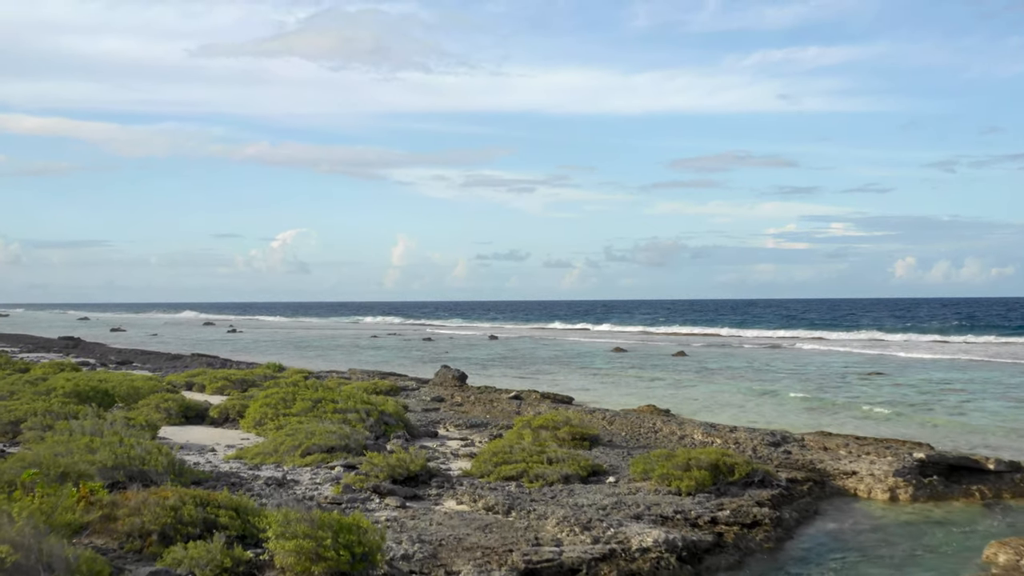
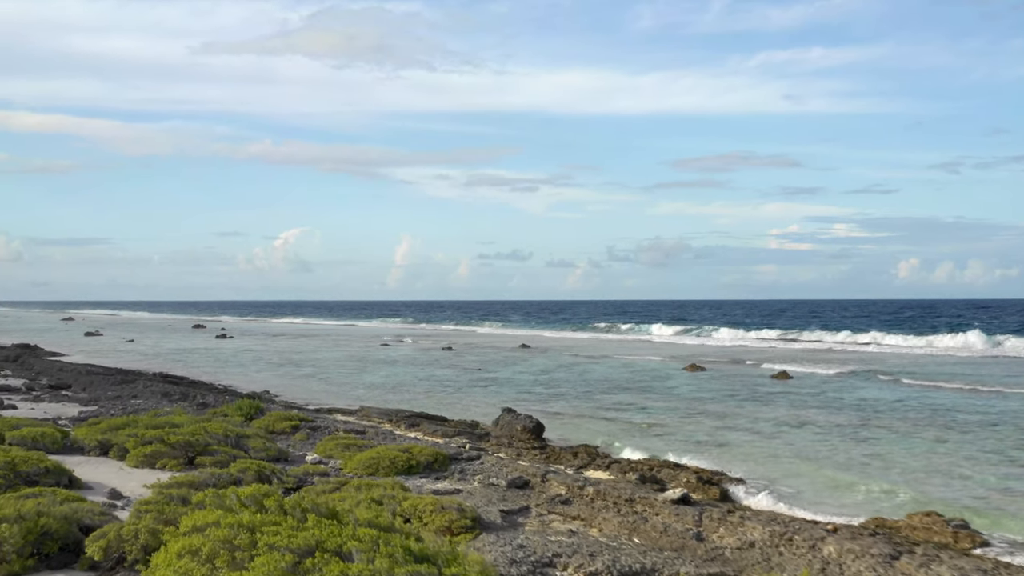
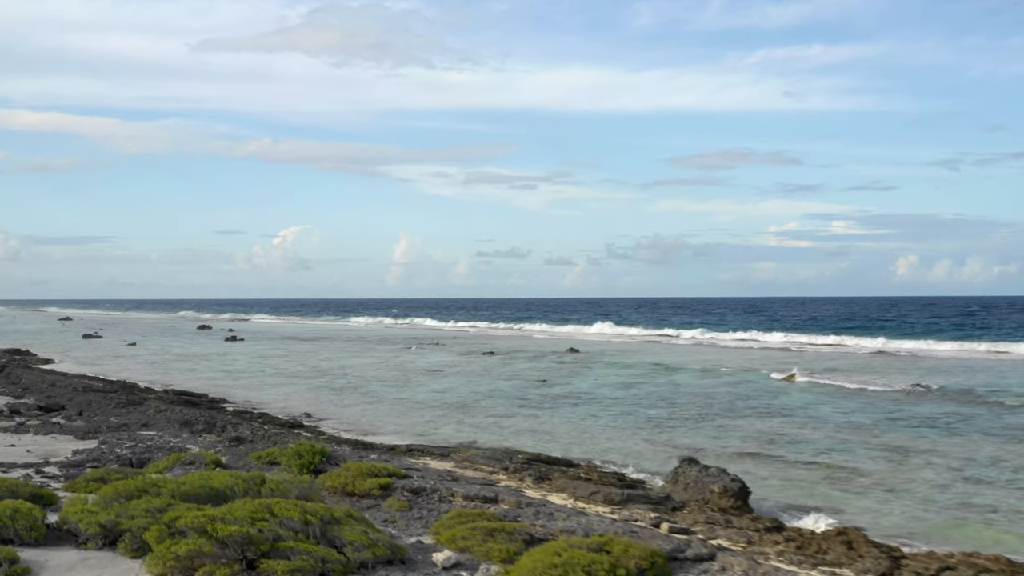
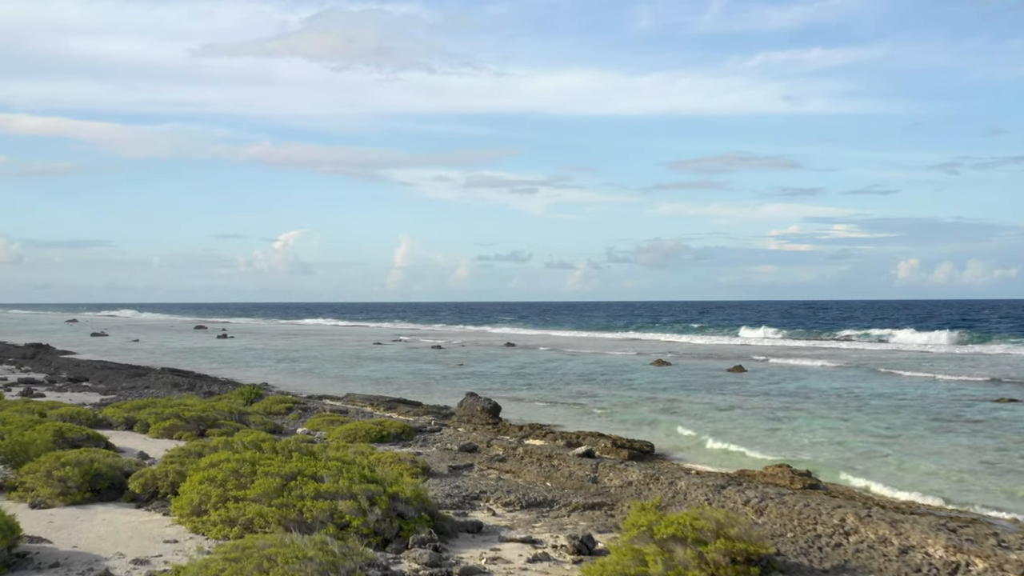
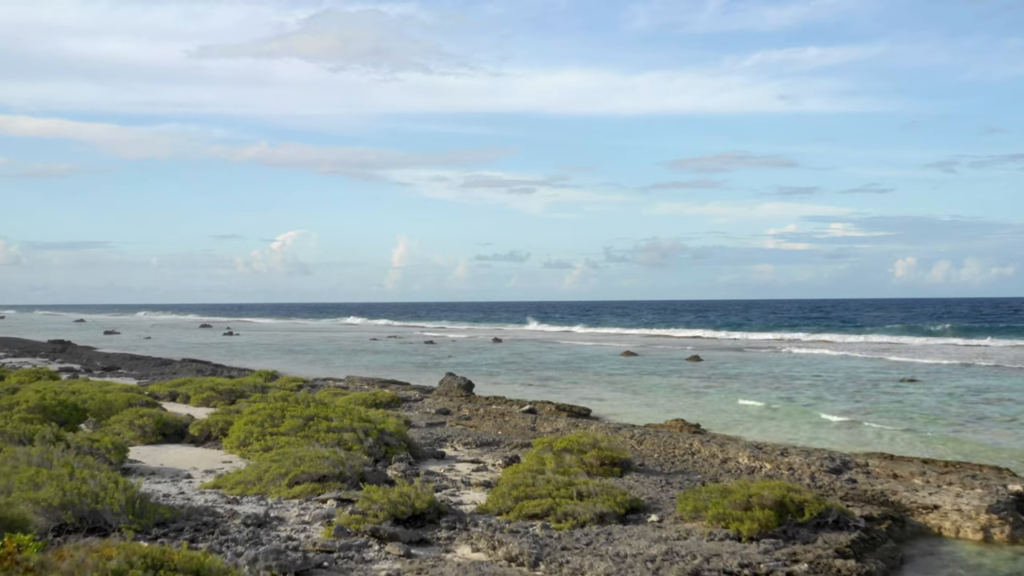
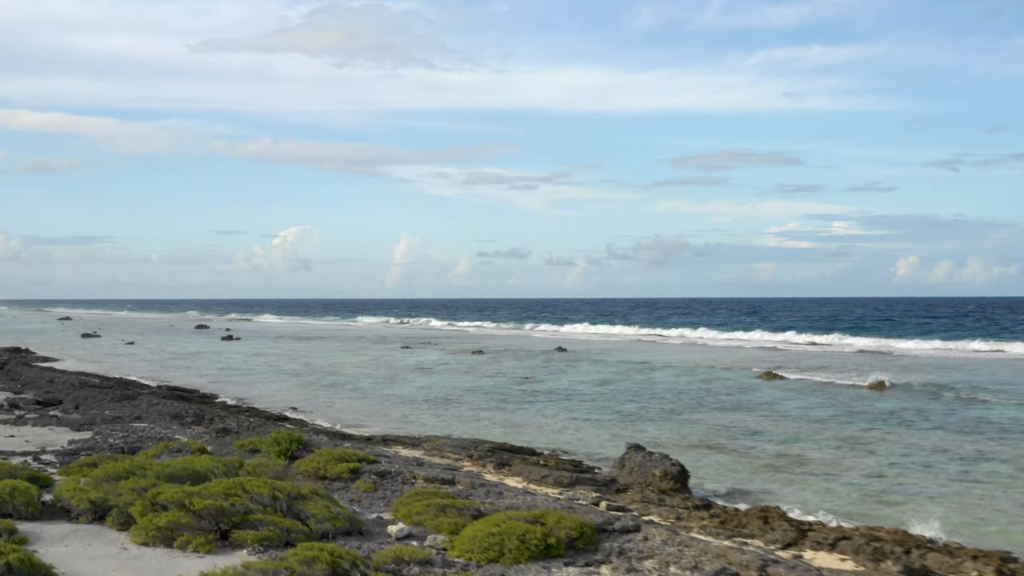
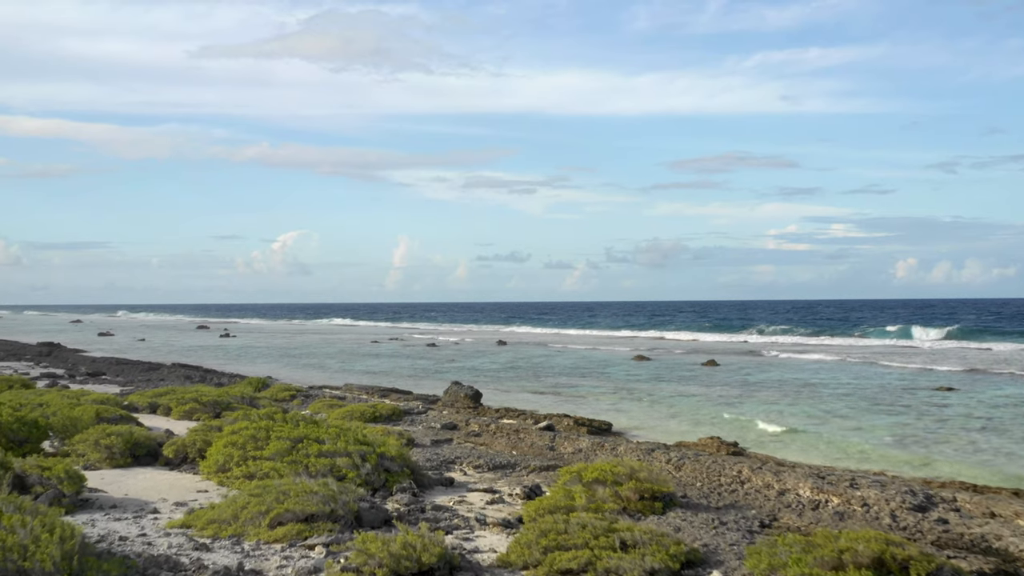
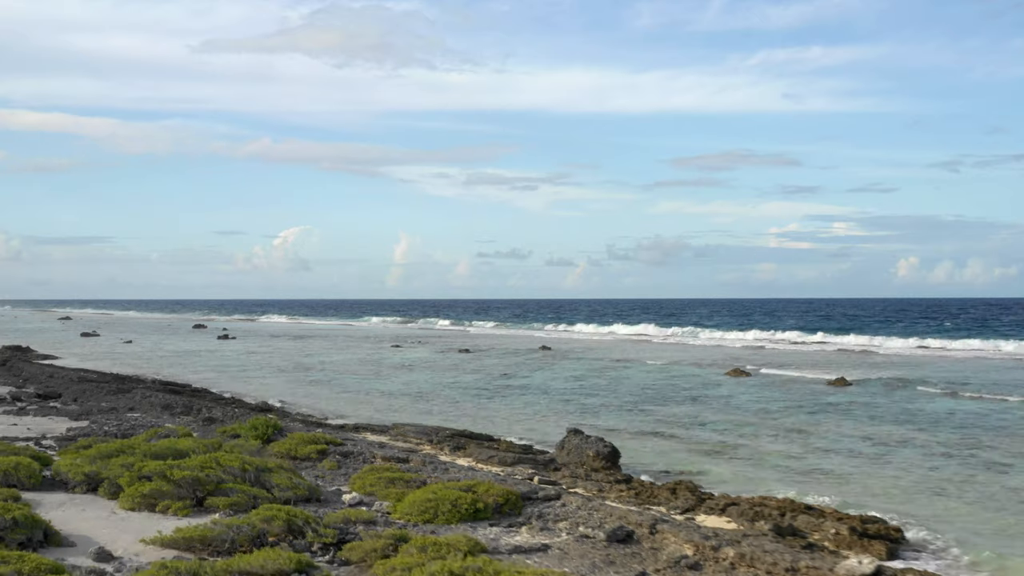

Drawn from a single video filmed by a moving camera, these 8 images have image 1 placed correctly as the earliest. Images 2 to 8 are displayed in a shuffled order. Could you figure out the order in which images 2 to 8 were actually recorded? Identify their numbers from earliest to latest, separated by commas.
5, 7, 4, 2, 8, 6, 3
